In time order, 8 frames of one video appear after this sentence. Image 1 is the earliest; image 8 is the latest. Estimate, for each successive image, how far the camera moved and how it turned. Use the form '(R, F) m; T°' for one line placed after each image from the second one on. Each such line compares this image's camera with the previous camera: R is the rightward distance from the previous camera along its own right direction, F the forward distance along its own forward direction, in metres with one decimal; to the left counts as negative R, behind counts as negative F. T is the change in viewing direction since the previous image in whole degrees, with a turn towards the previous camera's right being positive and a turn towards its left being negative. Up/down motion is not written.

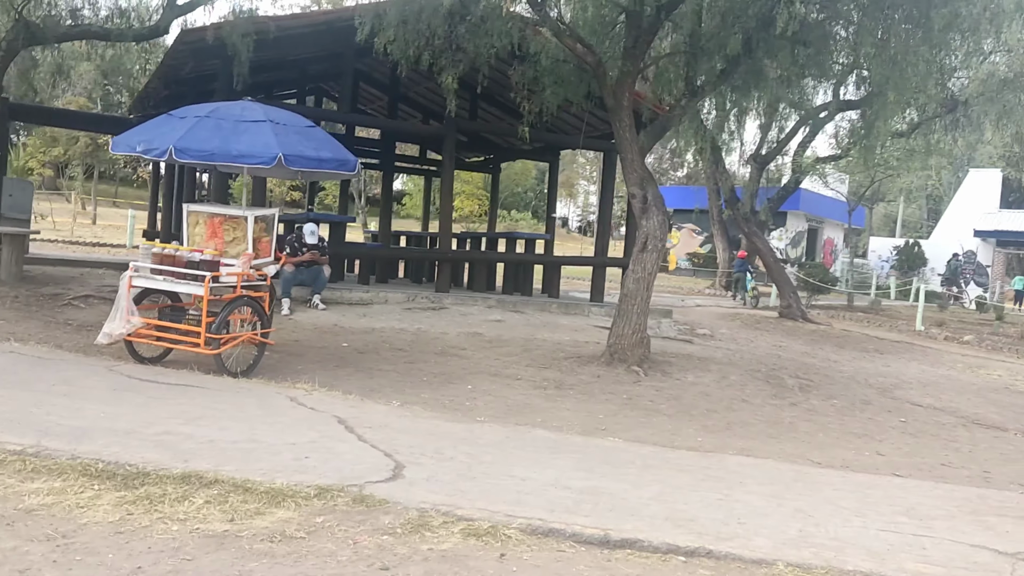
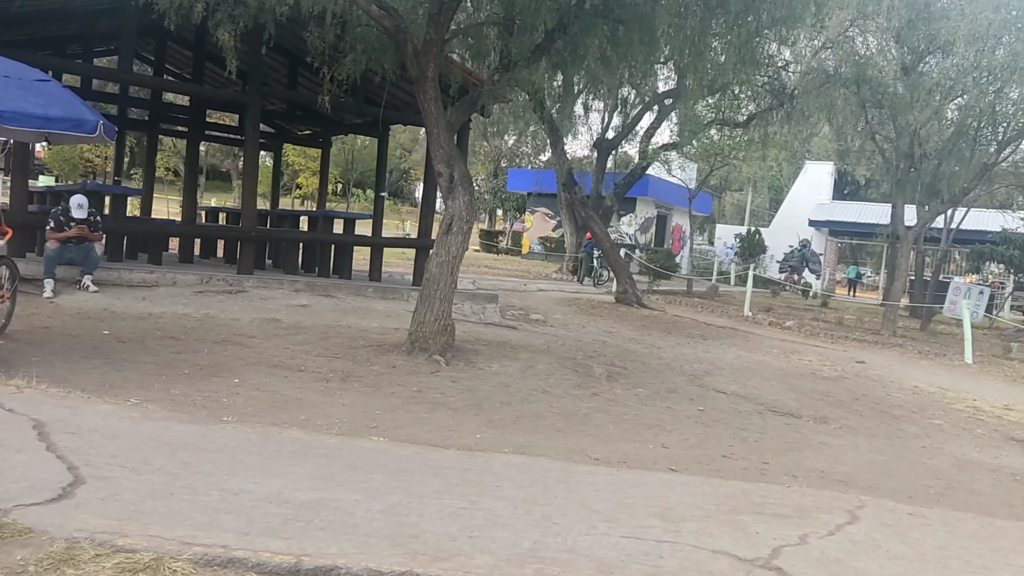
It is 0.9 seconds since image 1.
(+0.8, +0.5) m; +9°
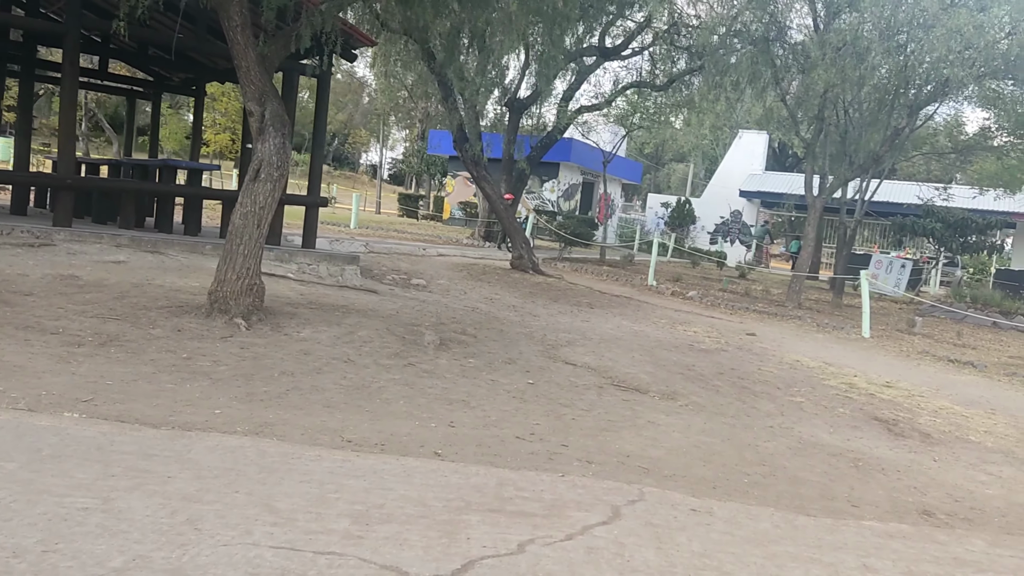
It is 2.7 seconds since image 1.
(+1.3, +0.9) m; +3°
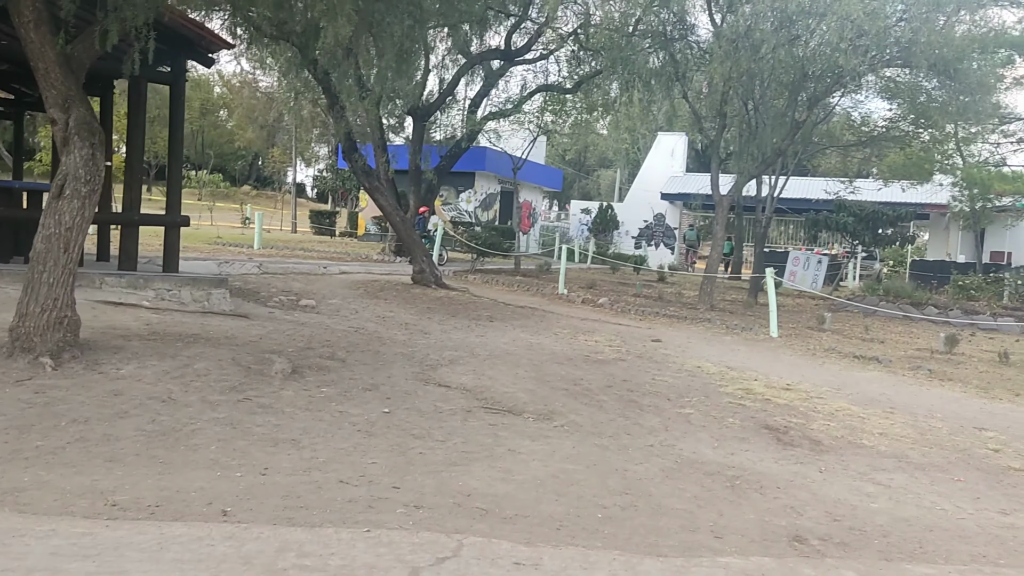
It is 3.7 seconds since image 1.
(+0.8, +0.7) m; +4°
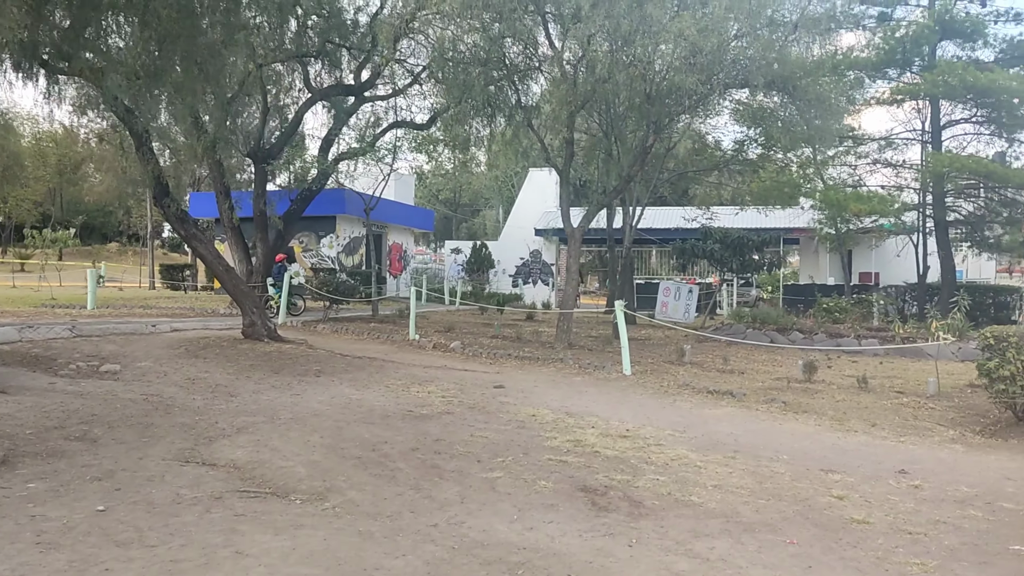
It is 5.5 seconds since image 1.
(+1.0, +1.1) m; +7°
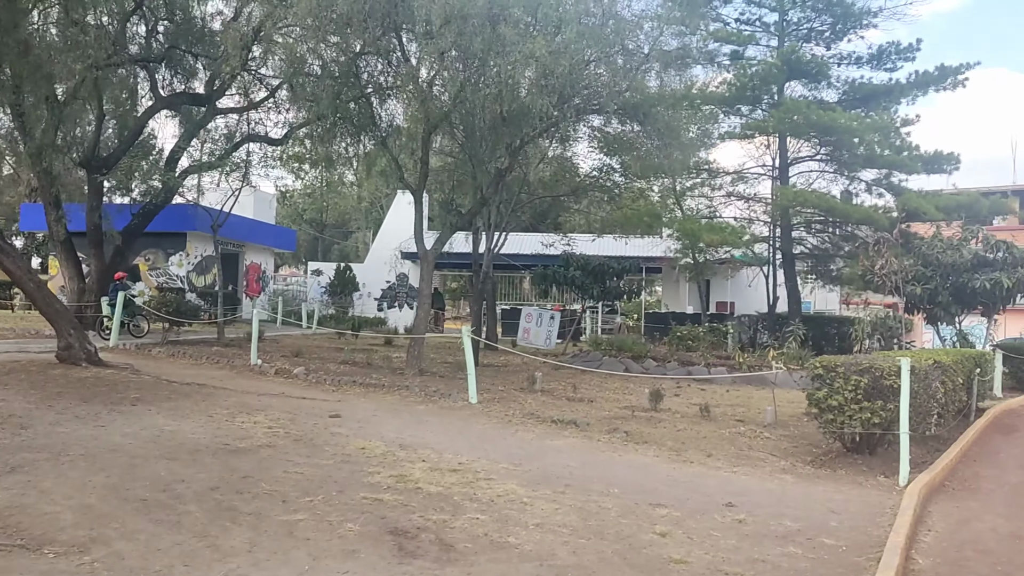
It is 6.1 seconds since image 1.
(+0.5, +0.4) m; +8°
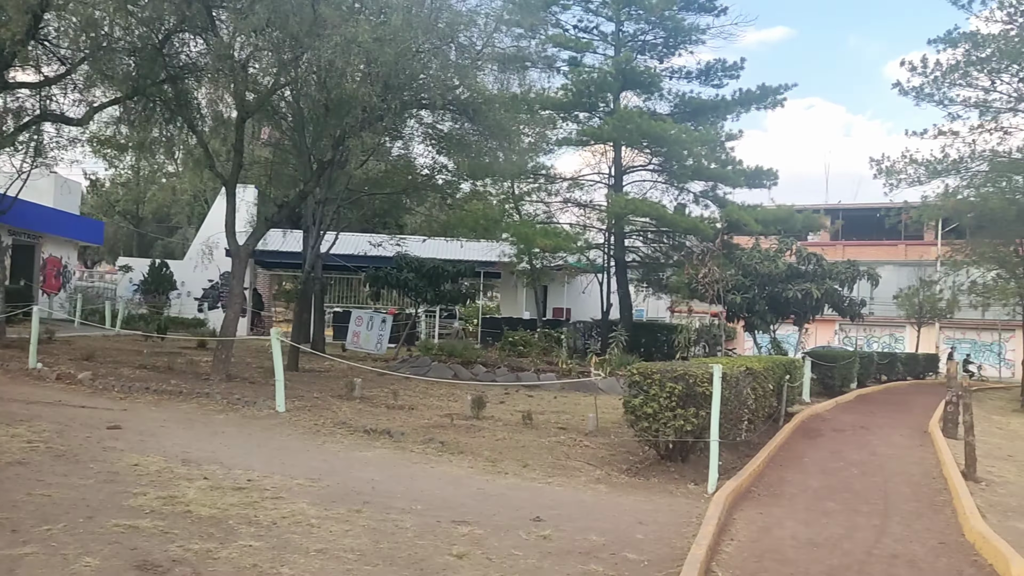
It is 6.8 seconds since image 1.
(+0.4, +0.6) m; +10°
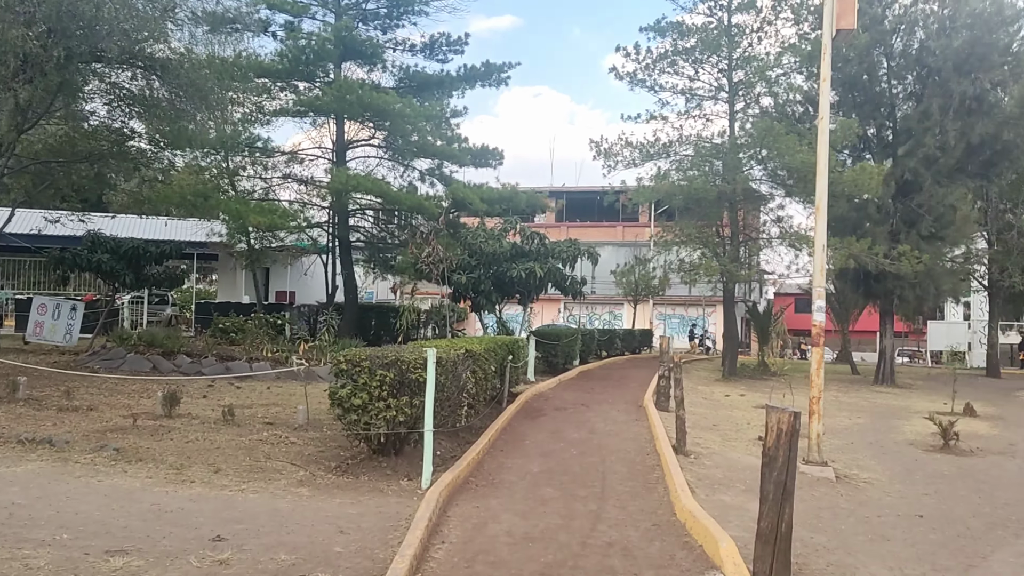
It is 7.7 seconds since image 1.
(+0.4, +0.8) m; +17°
